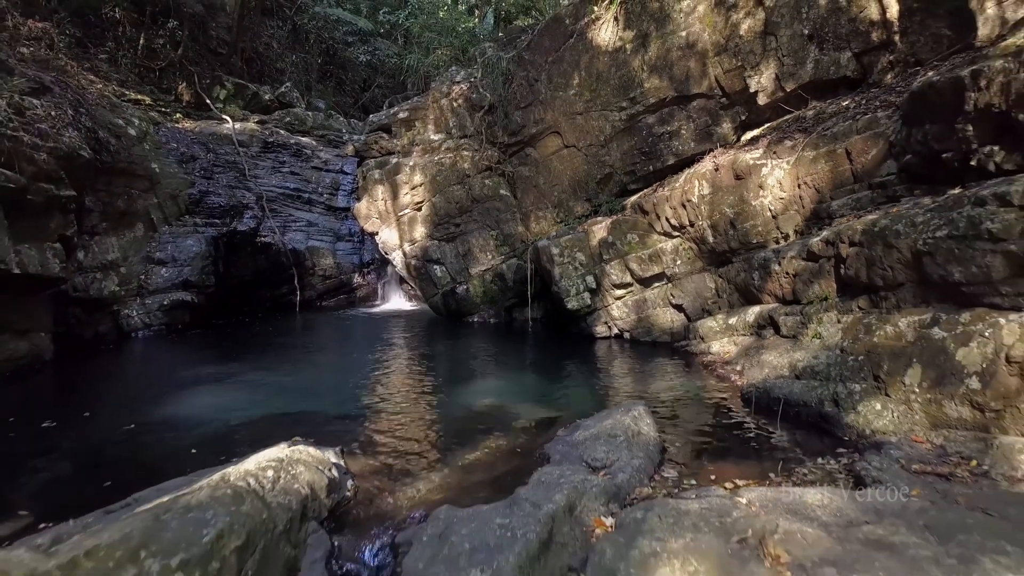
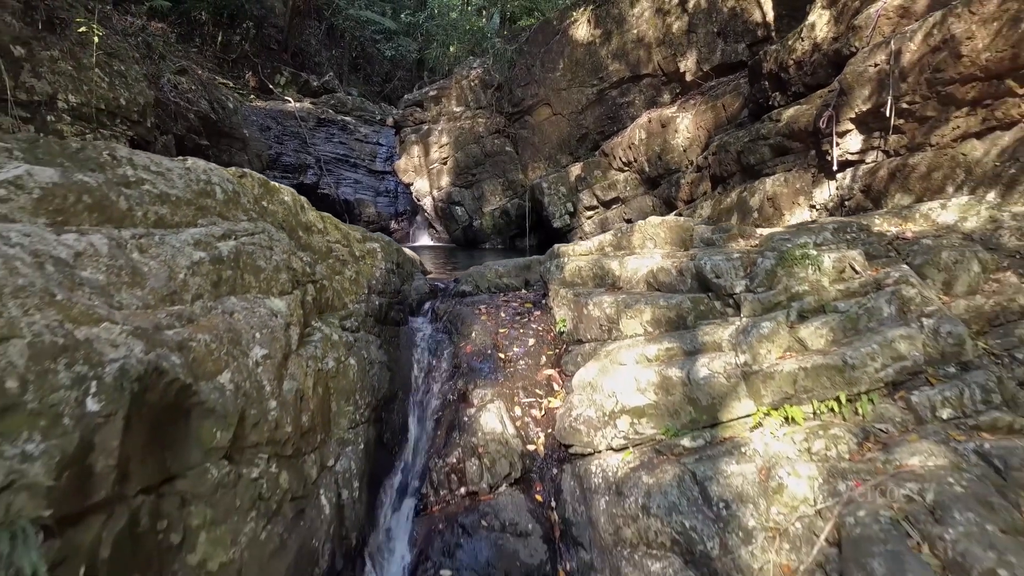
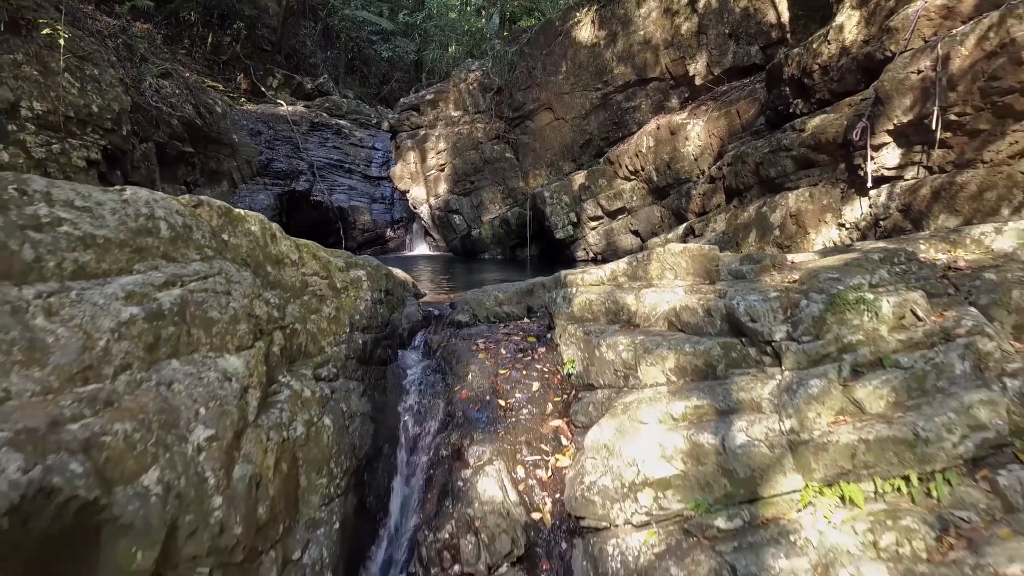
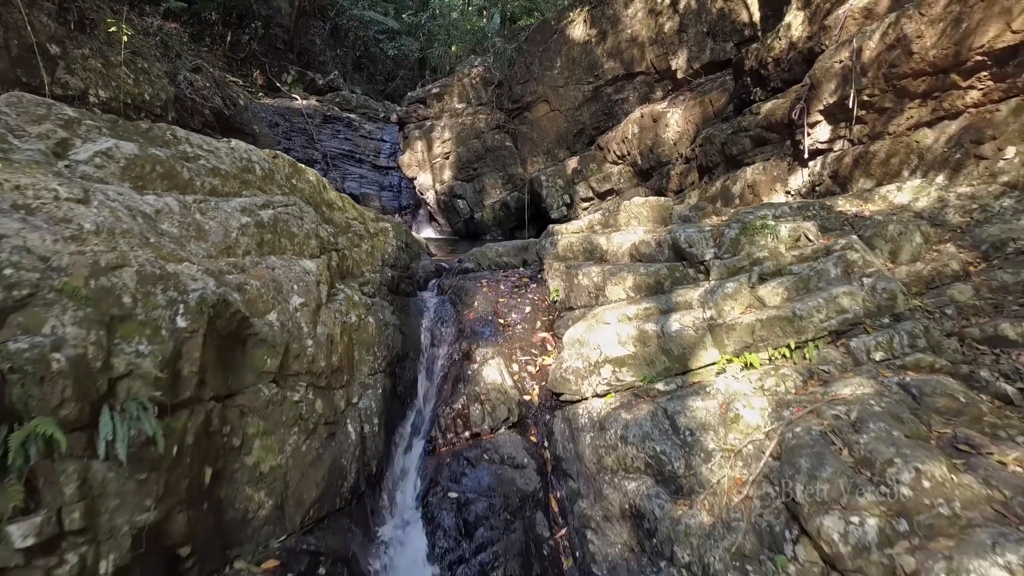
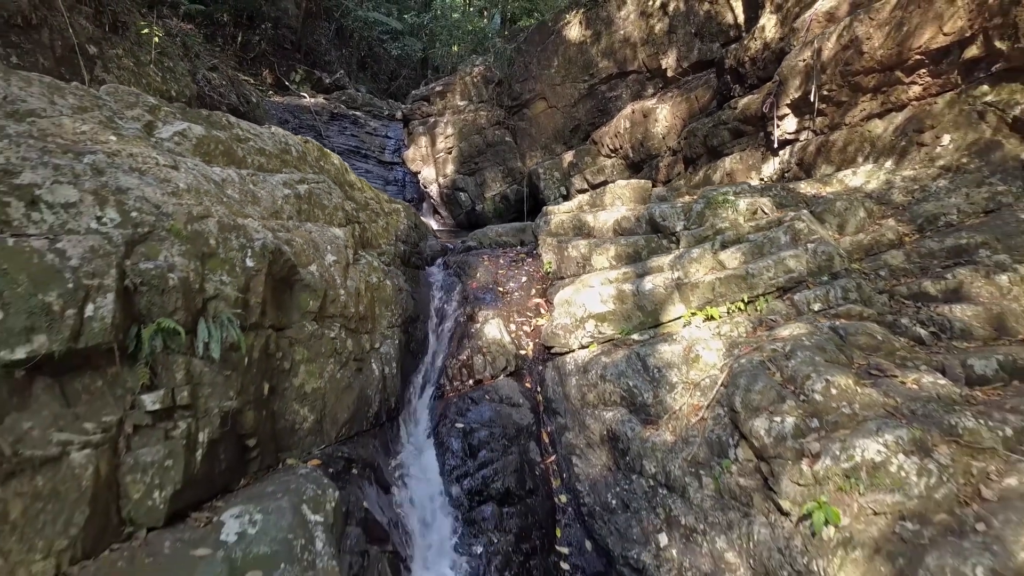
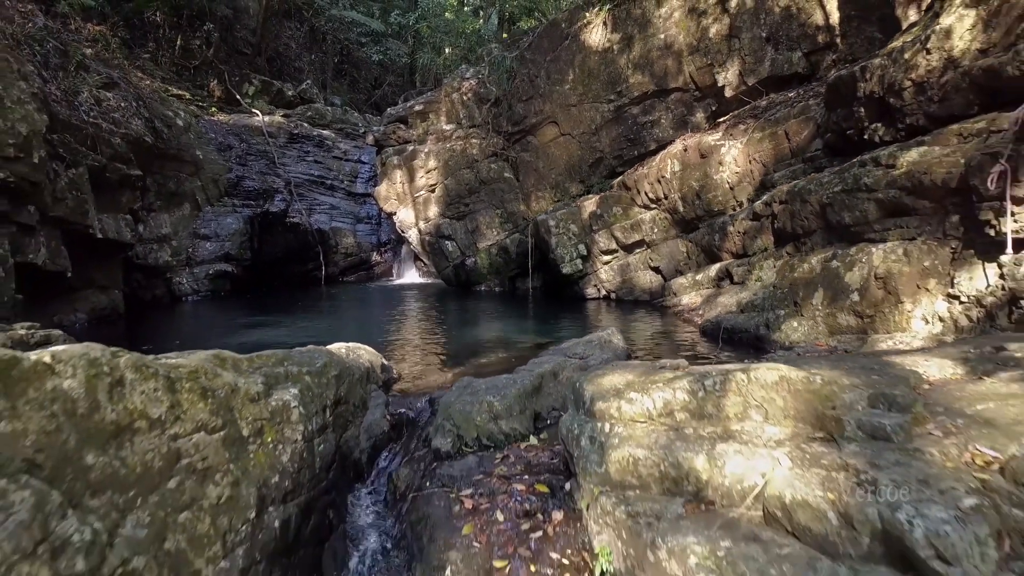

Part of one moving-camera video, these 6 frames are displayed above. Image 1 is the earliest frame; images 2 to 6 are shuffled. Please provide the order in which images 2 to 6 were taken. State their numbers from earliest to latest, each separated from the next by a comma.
6, 3, 2, 4, 5
